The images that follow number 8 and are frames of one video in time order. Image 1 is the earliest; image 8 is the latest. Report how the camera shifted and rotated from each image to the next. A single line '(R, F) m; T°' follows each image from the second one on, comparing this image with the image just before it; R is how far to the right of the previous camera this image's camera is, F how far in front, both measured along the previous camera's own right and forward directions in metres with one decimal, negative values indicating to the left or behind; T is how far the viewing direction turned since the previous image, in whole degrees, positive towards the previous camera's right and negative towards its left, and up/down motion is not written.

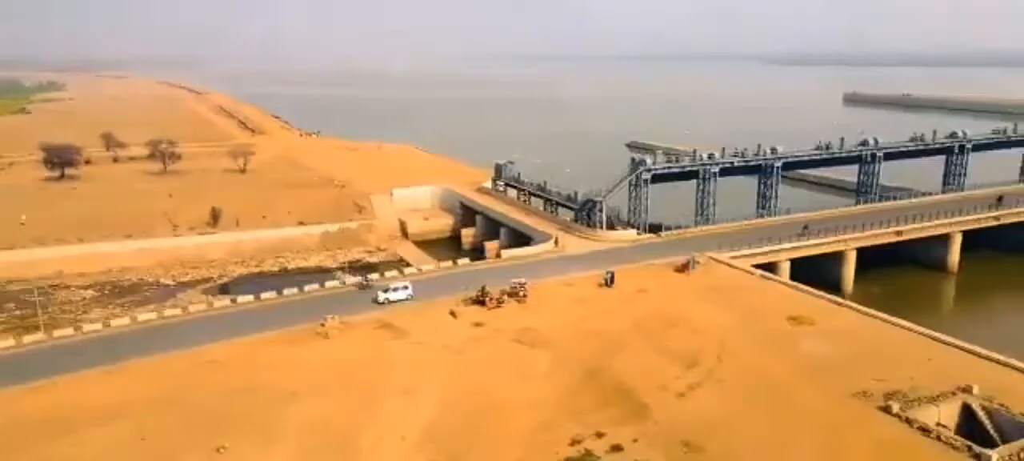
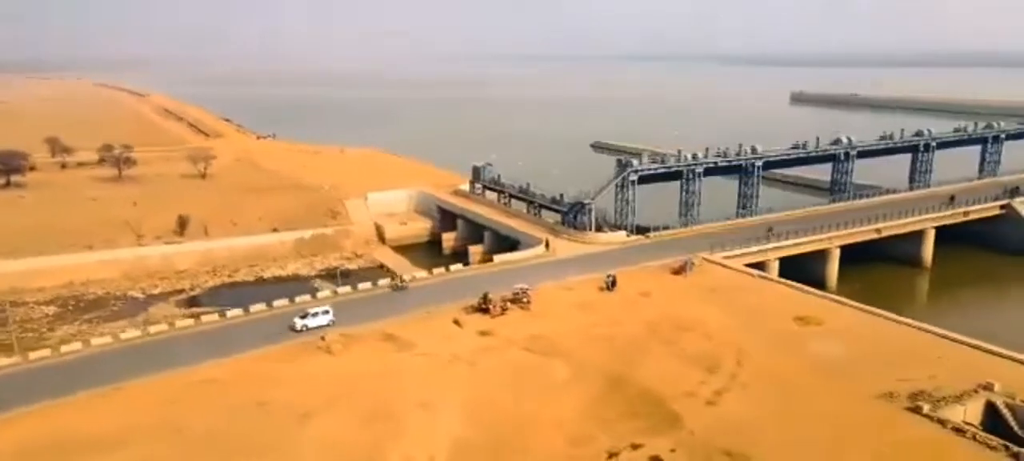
(-1.8, +0.7) m; +4°
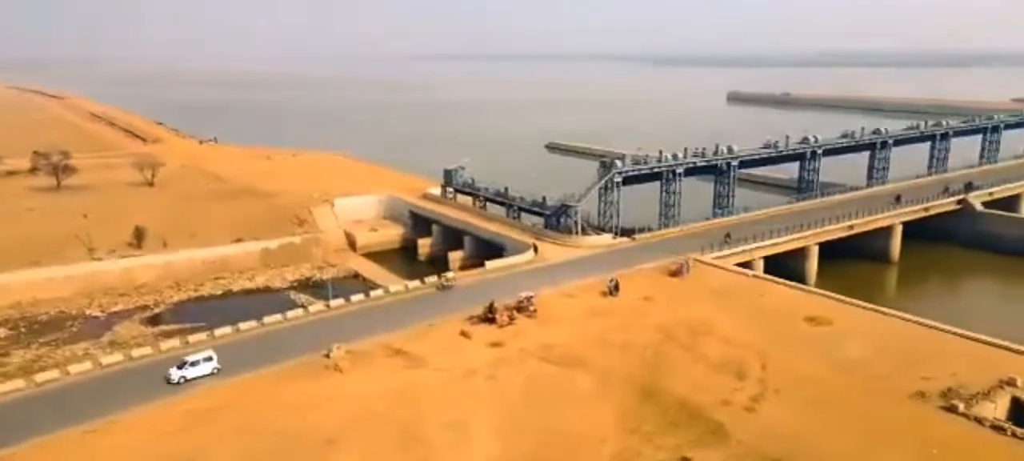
(-2.3, +0.9) m; +5°
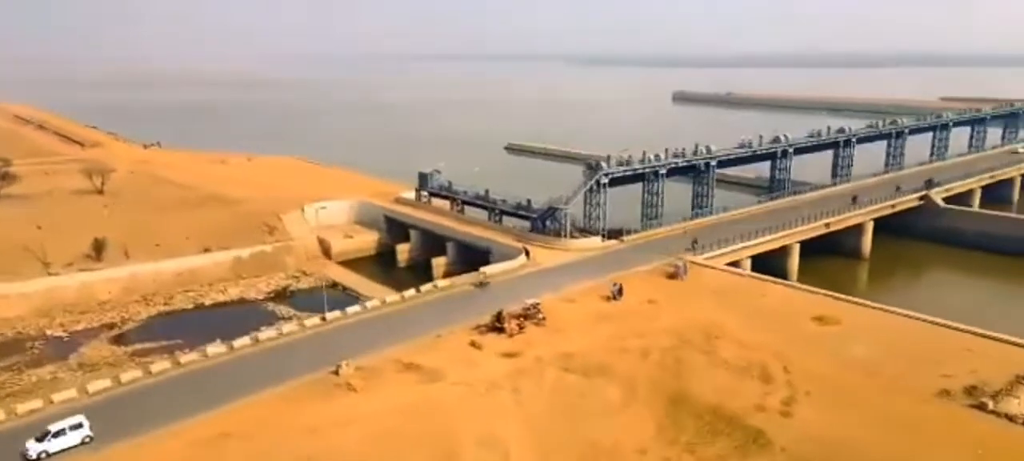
(-2.1, +0.8) m; +5°
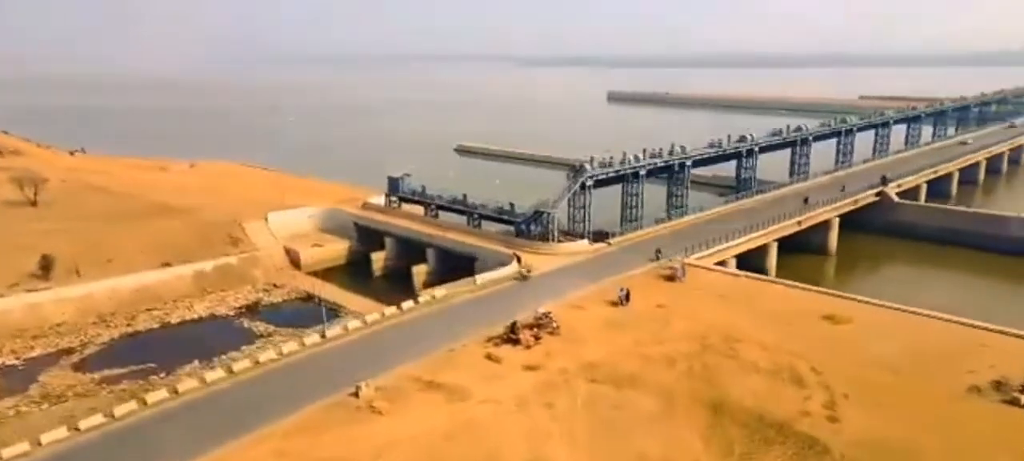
(-2.6, +1.0) m; +6°
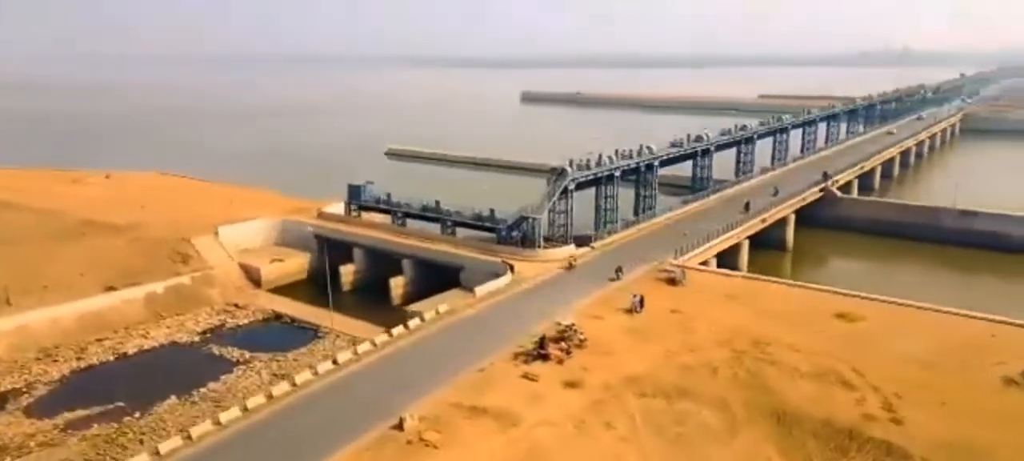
(-3.6, +1.4) m; +8°
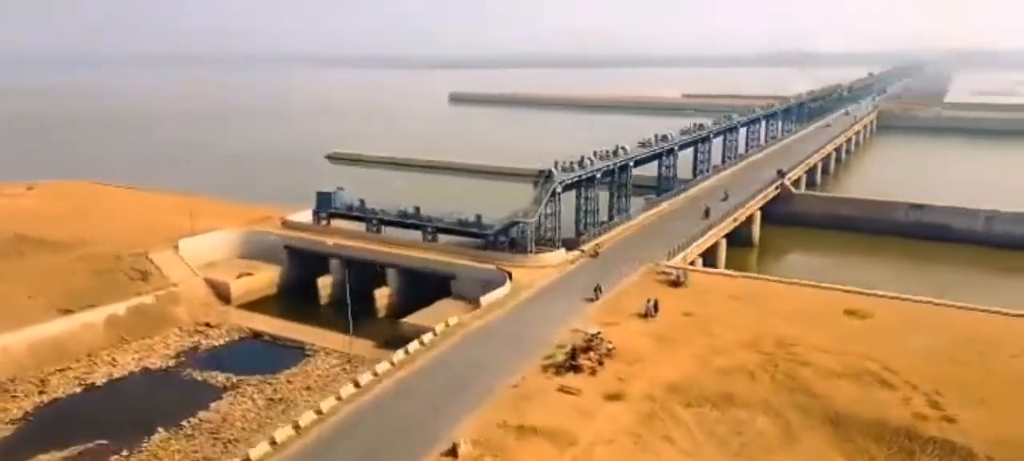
(-3.0, +1.1) m; +6°
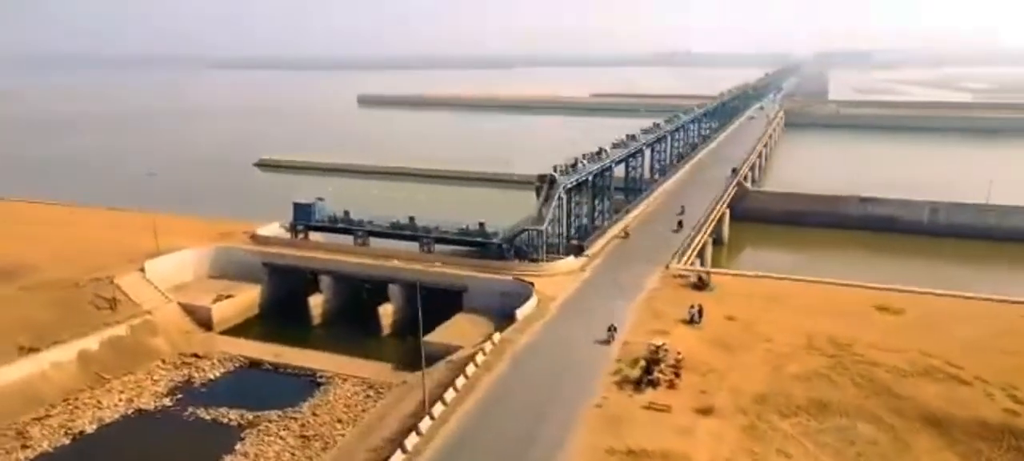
(-4.5, +1.6) m; +8°
